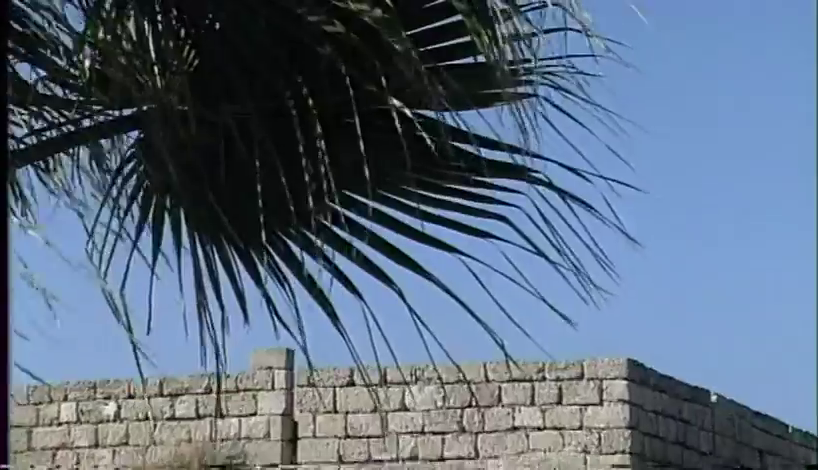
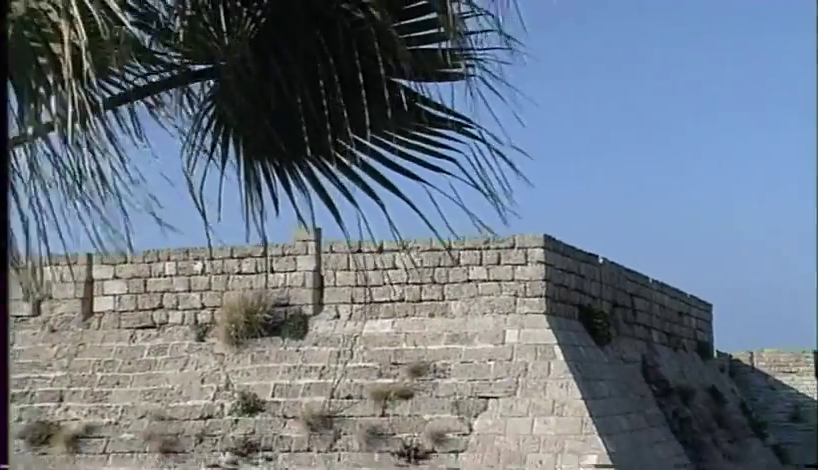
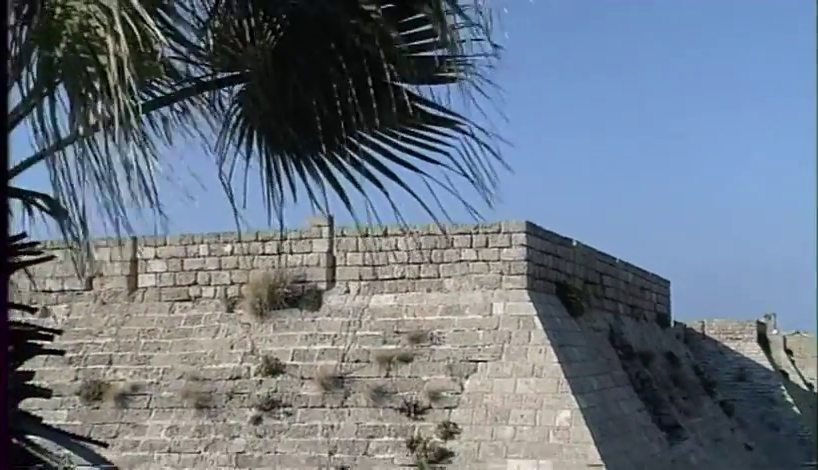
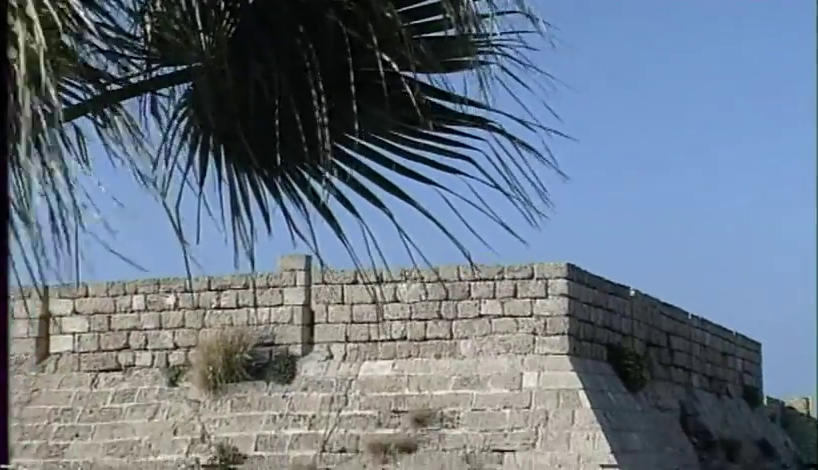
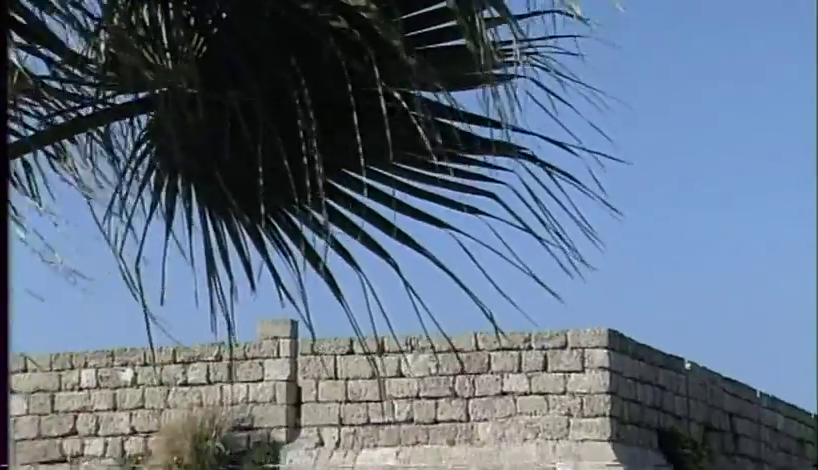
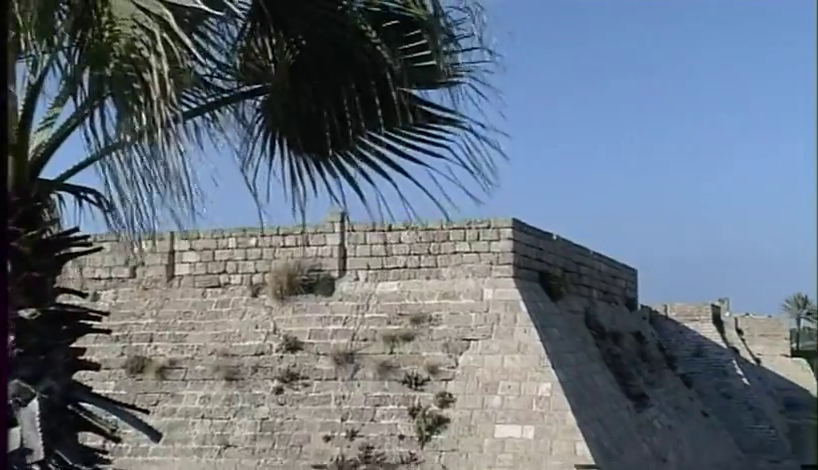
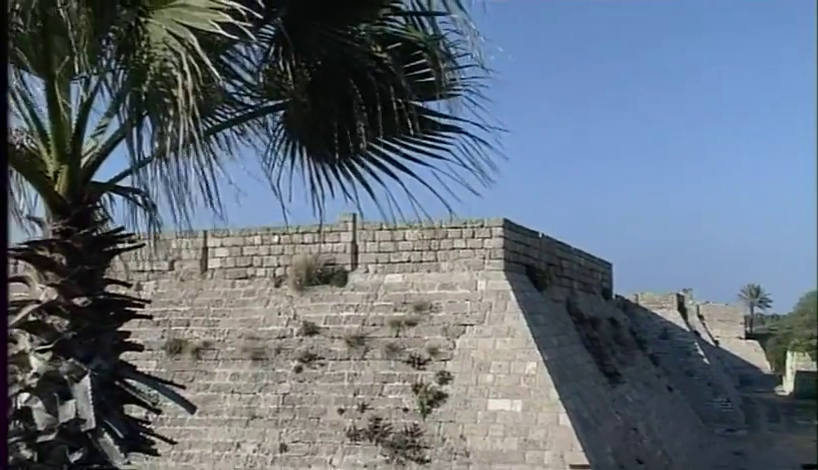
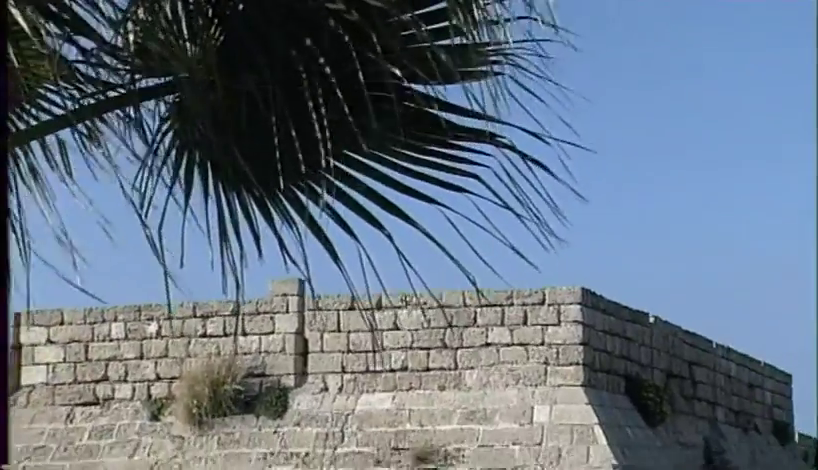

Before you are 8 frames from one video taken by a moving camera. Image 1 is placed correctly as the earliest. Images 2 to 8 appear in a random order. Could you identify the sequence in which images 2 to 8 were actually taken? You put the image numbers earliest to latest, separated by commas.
5, 8, 4, 2, 3, 6, 7
